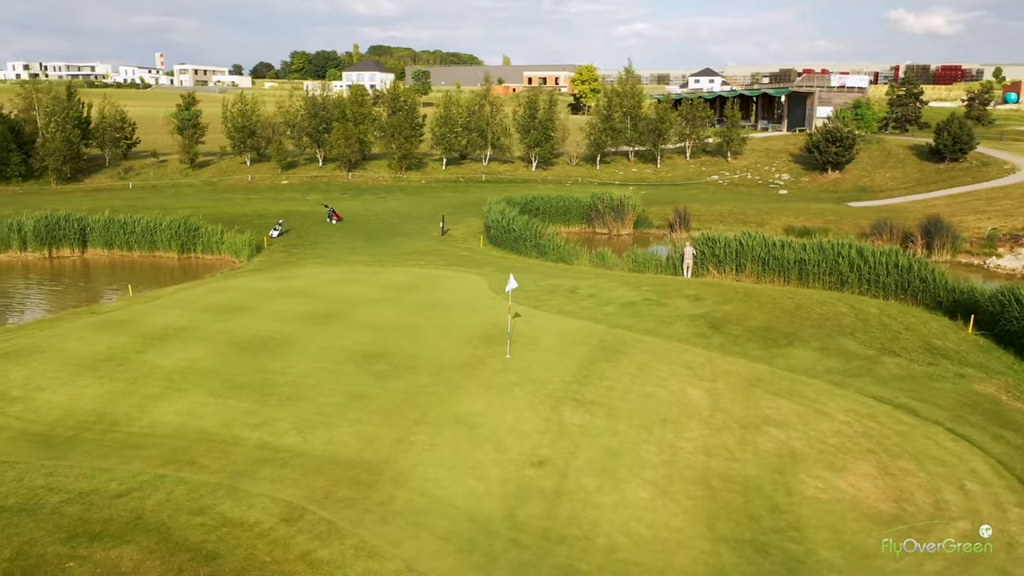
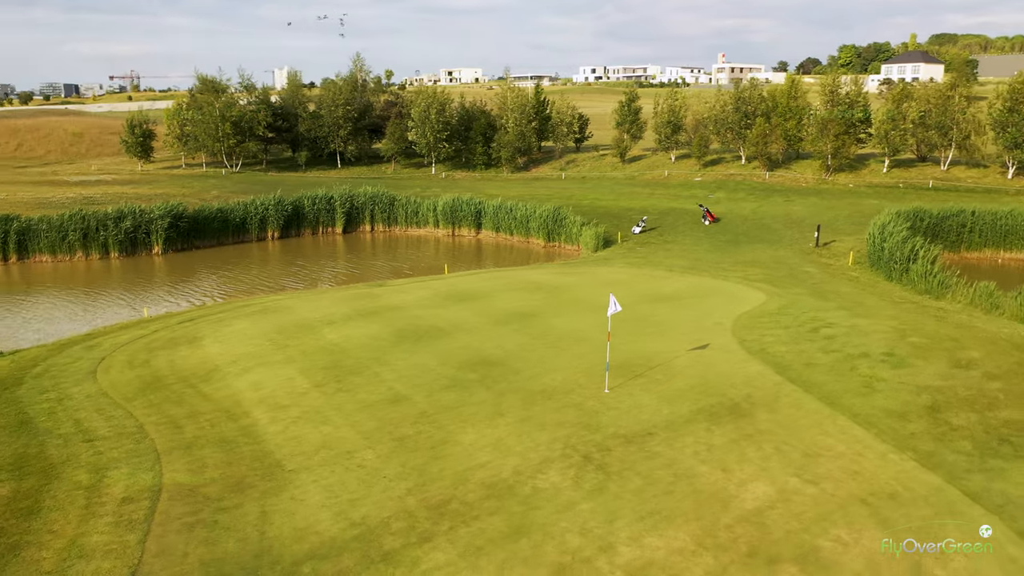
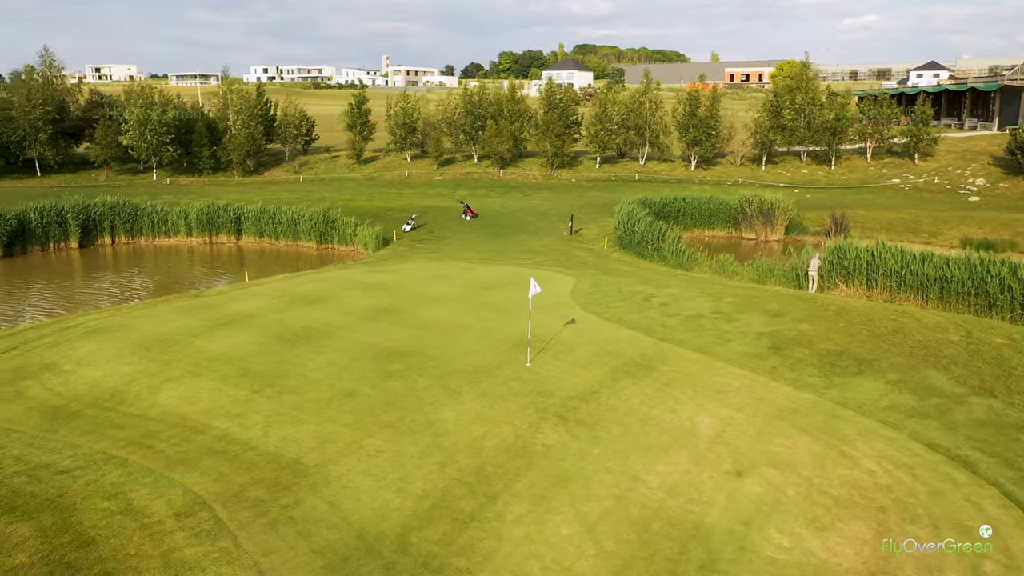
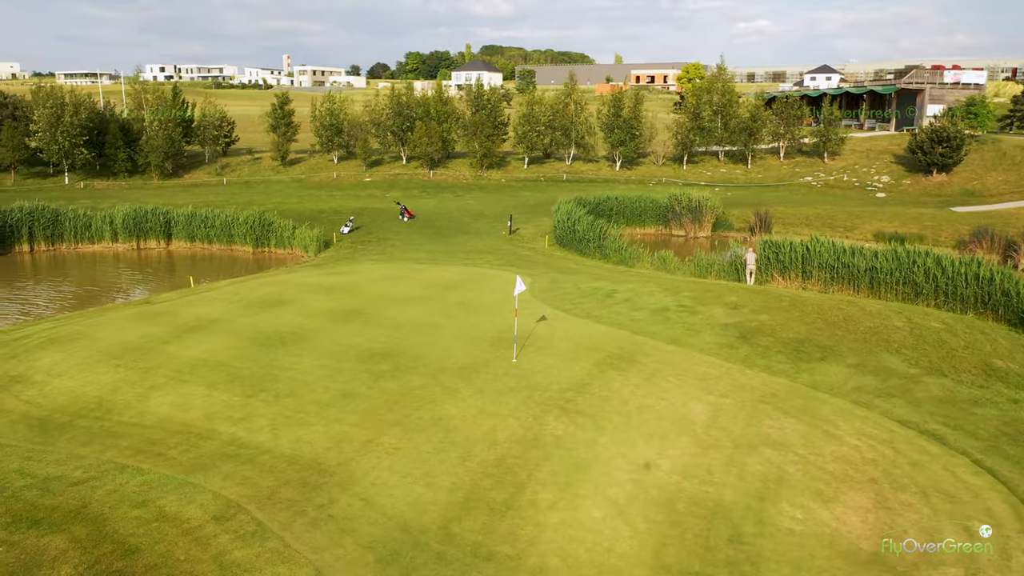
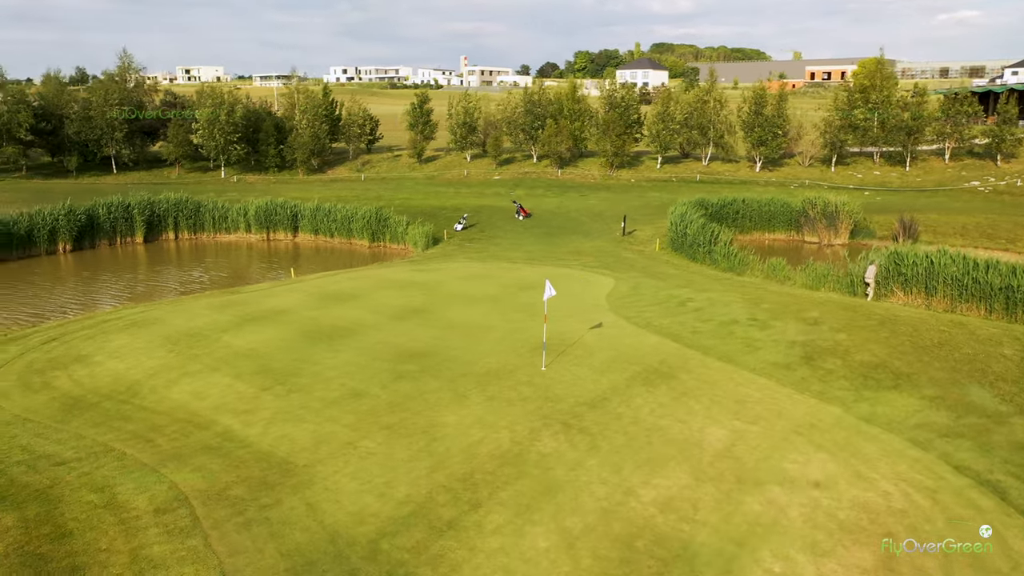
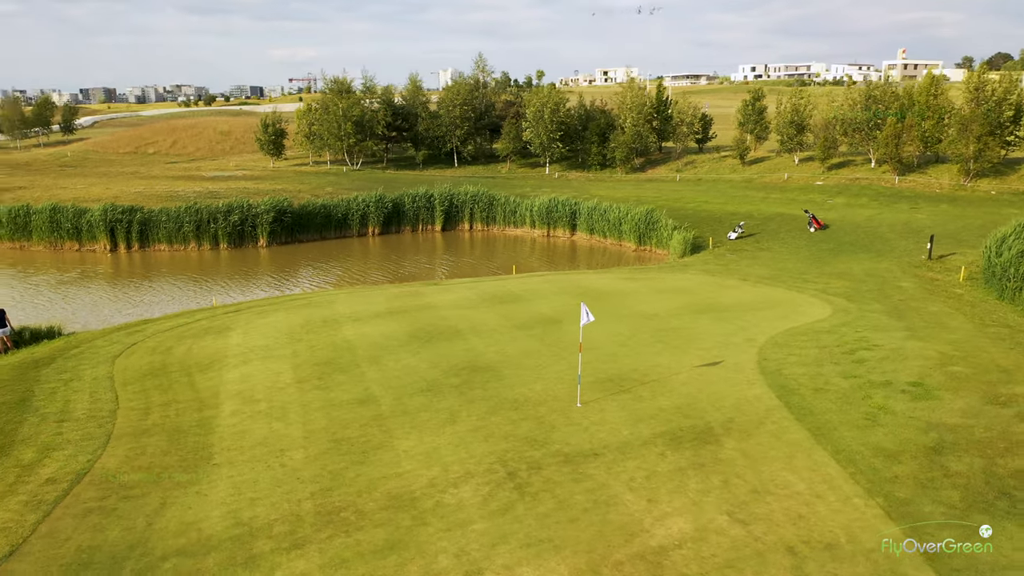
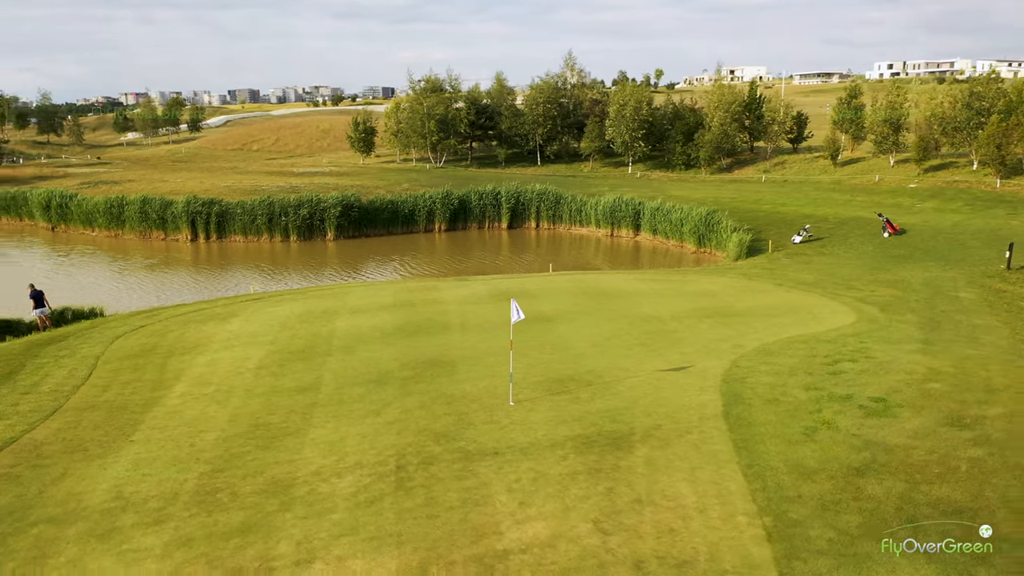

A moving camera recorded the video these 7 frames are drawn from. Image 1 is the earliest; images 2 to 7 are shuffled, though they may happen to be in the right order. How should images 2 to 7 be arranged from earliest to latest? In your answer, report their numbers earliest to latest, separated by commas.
4, 3, 5, 2, 6, 7
